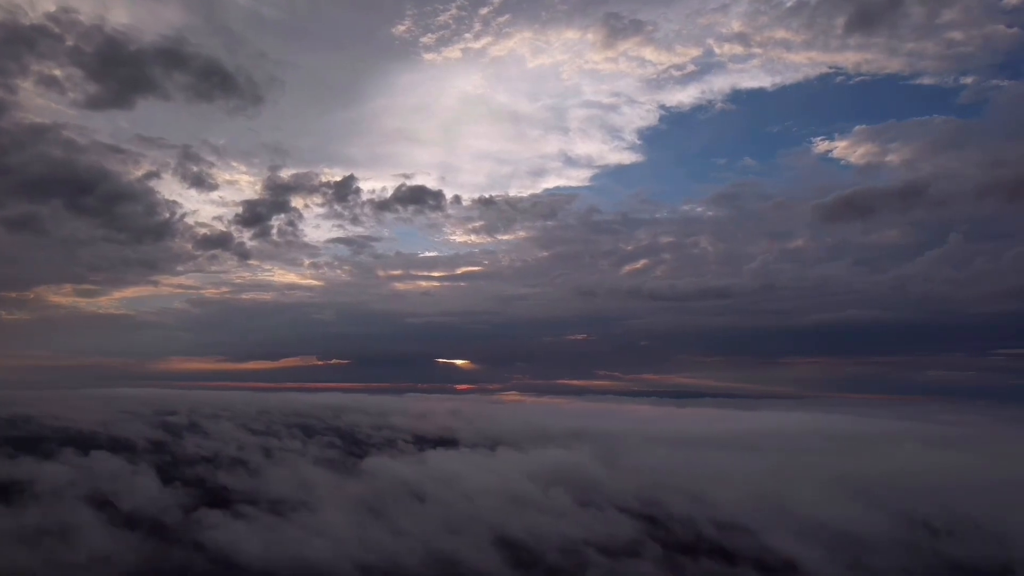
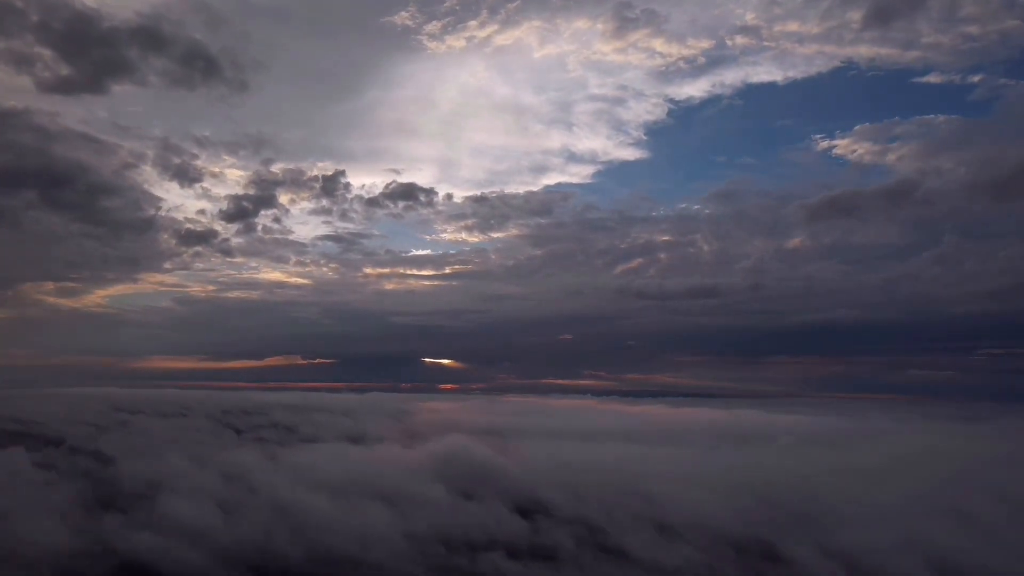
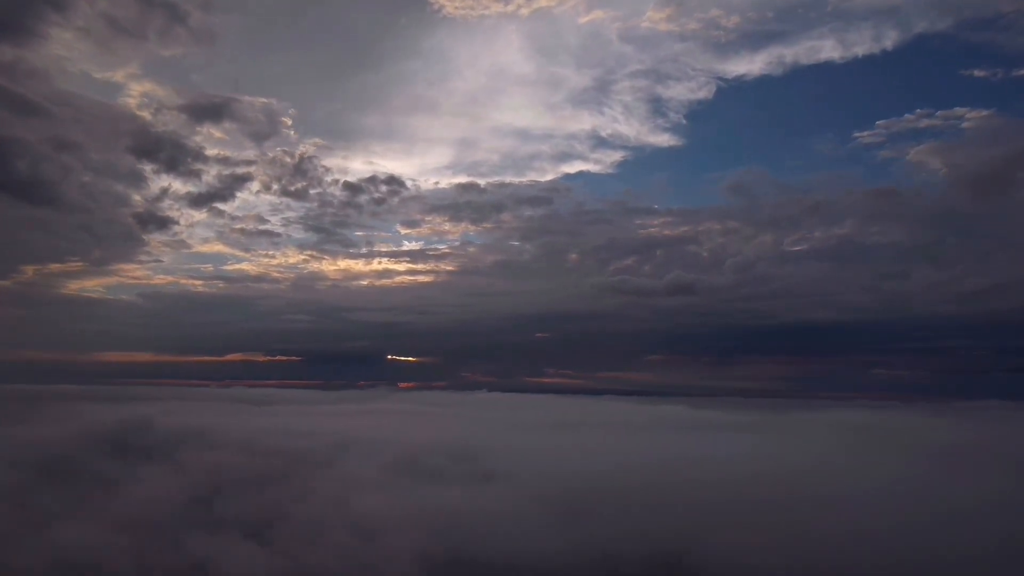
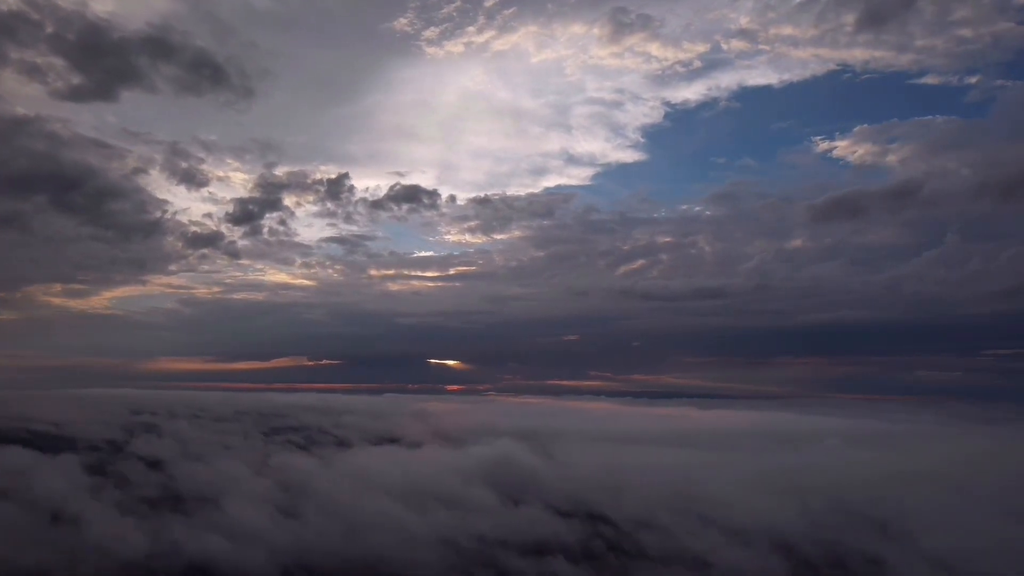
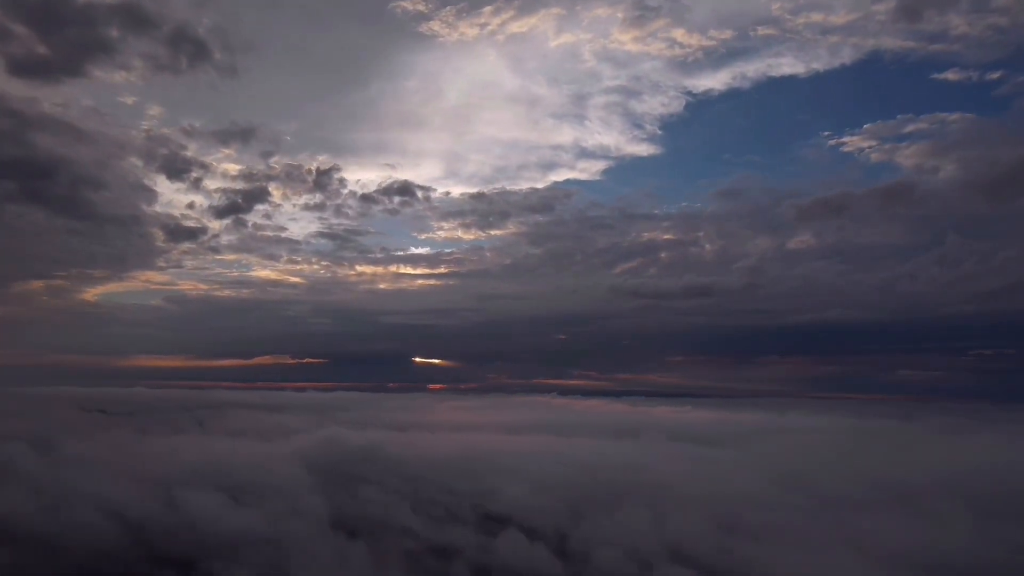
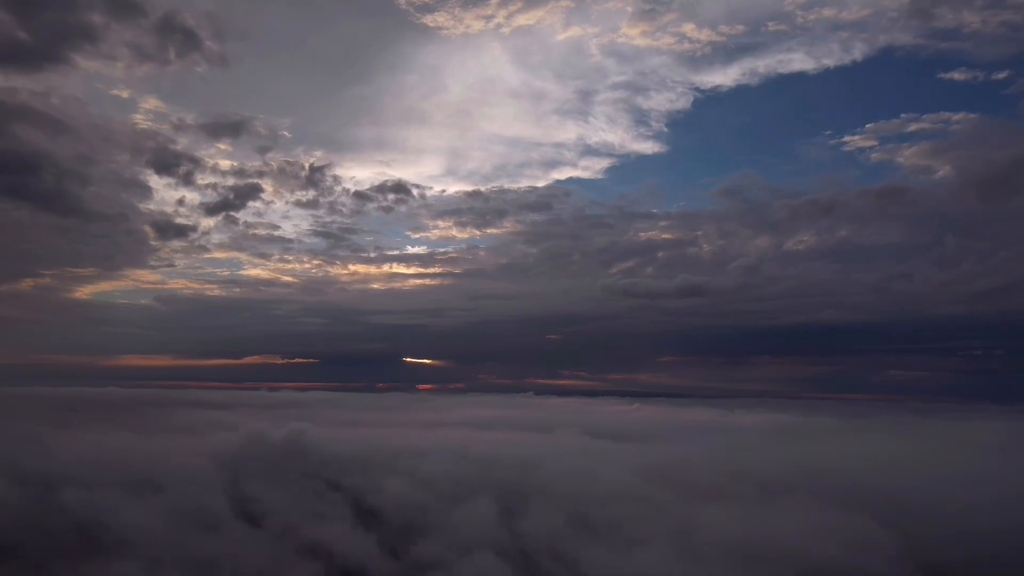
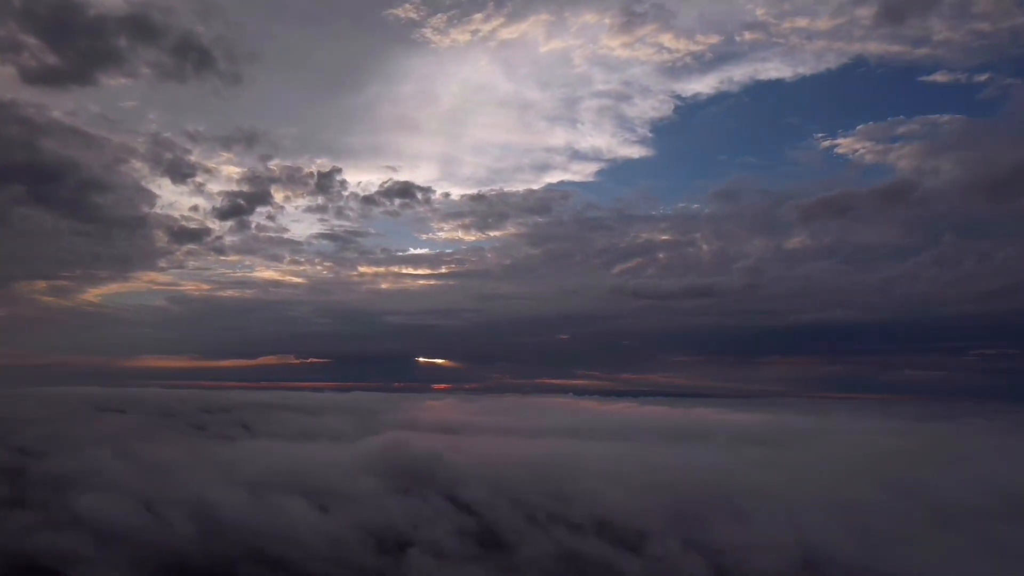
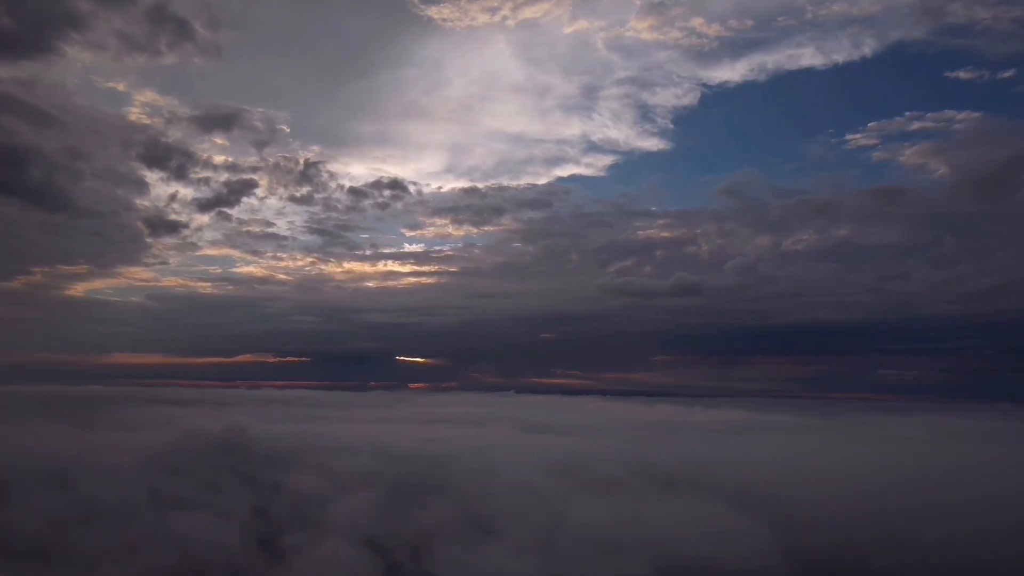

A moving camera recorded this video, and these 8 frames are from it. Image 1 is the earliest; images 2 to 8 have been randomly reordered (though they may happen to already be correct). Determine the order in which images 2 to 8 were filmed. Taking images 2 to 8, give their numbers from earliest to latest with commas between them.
4, 2, 7, 5, 6, 8, 3
